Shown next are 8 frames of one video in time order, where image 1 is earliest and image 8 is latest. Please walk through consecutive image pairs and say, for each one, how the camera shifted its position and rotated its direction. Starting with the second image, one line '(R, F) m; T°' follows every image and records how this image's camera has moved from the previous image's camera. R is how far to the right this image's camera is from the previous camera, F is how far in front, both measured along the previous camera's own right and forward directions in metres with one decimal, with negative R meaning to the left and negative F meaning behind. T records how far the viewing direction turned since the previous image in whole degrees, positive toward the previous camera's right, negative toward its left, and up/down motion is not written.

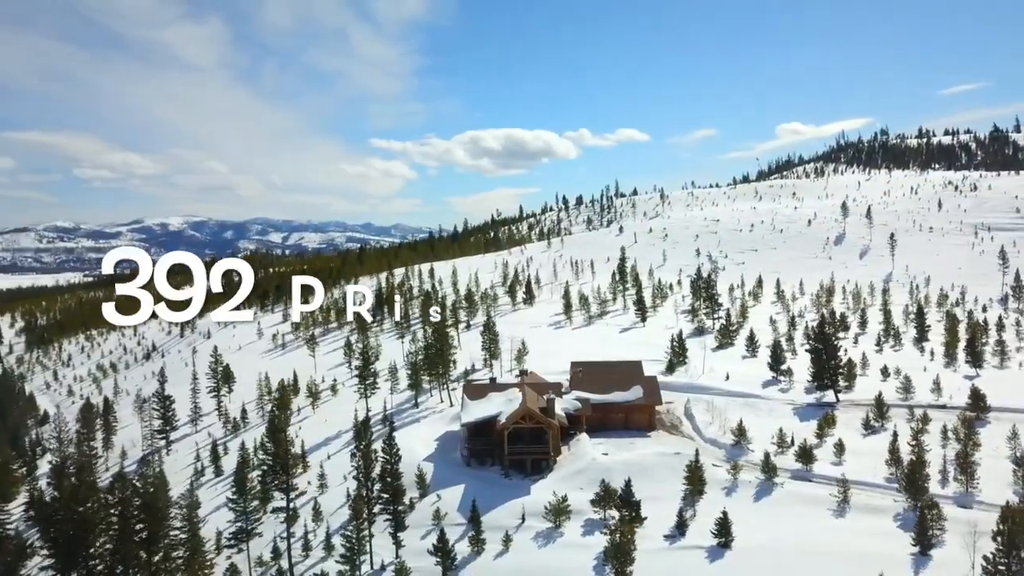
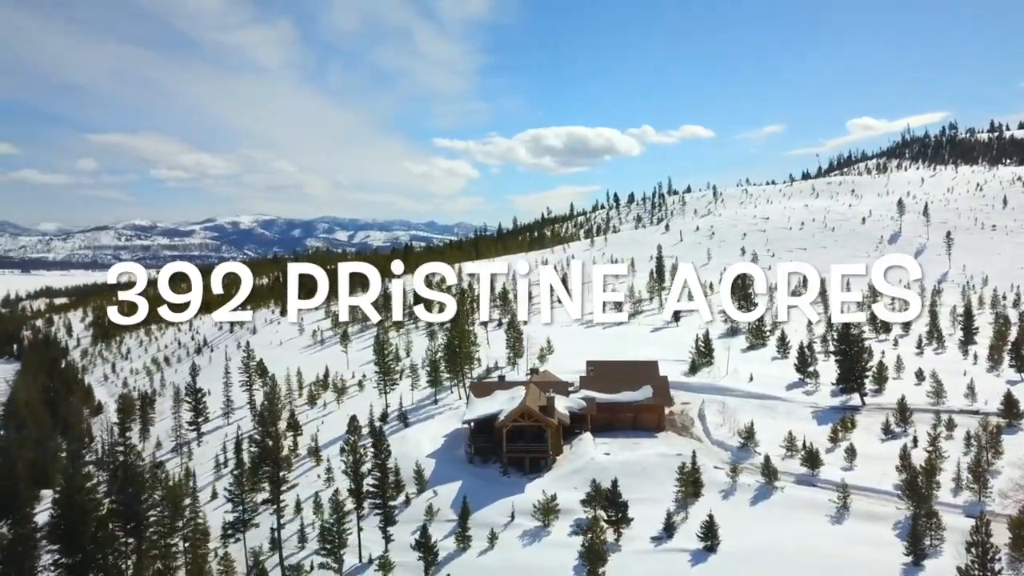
(+3.7, +0.1) m; -4°
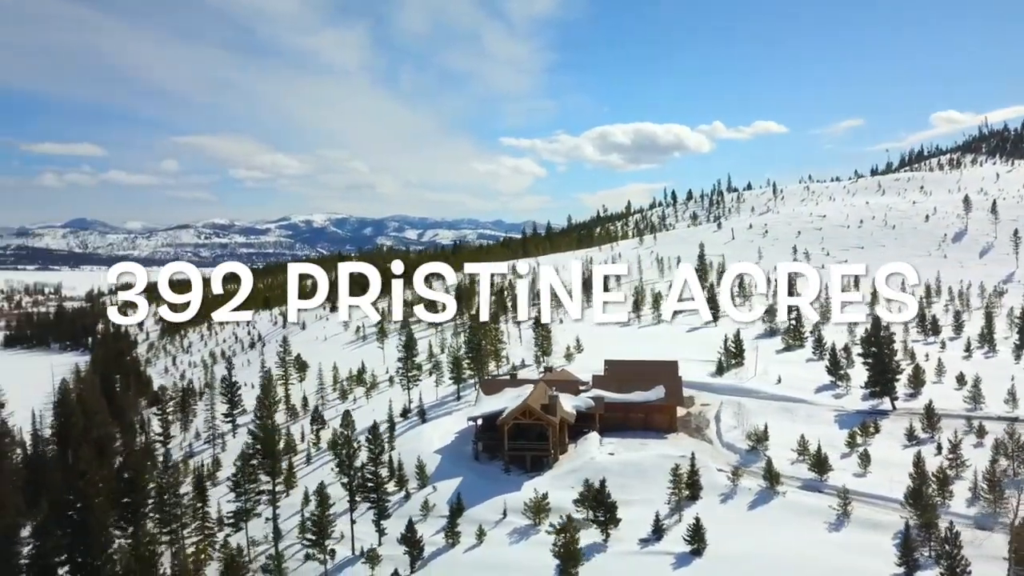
(+3.8, +0.1) m; -5°
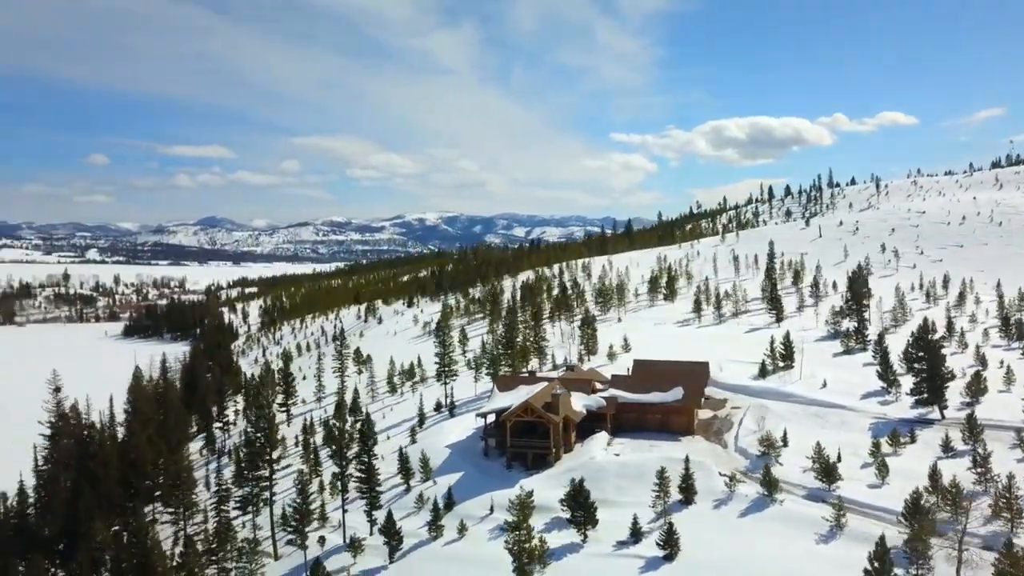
(+6.2, +0.2) m; -7°
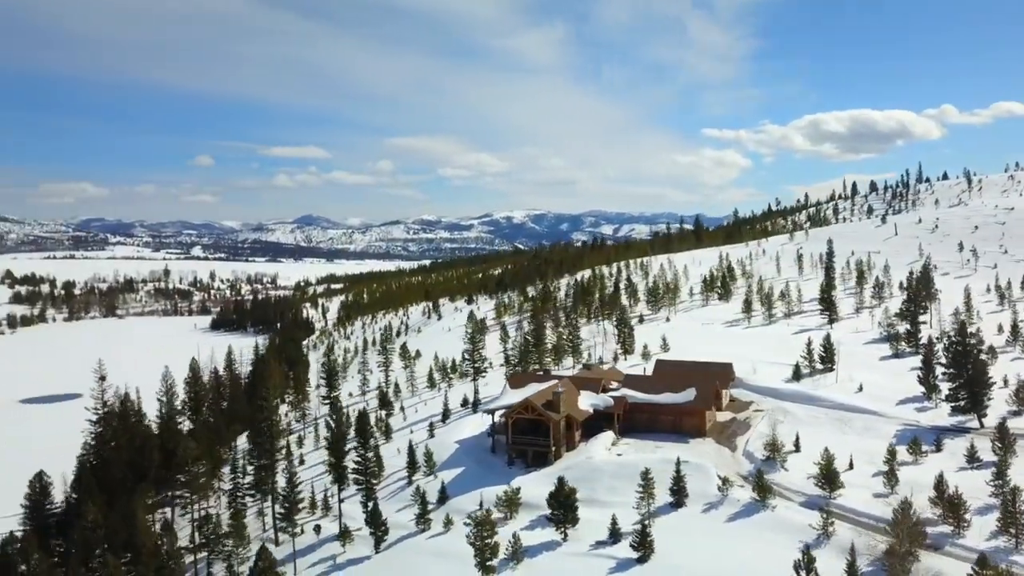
(+5.1, -0.1) m; -6°
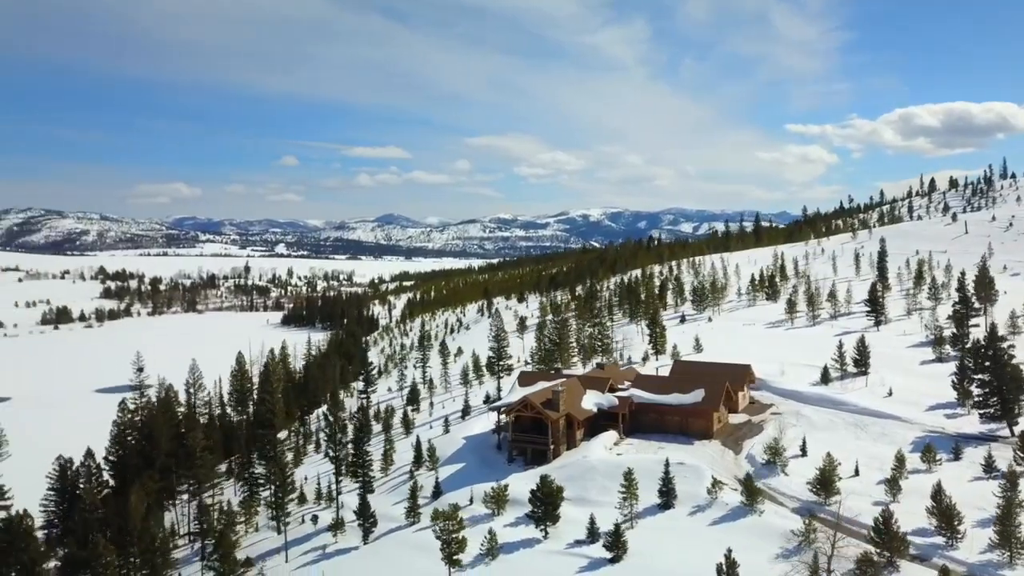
(+4.6, -0.2) m; -5°
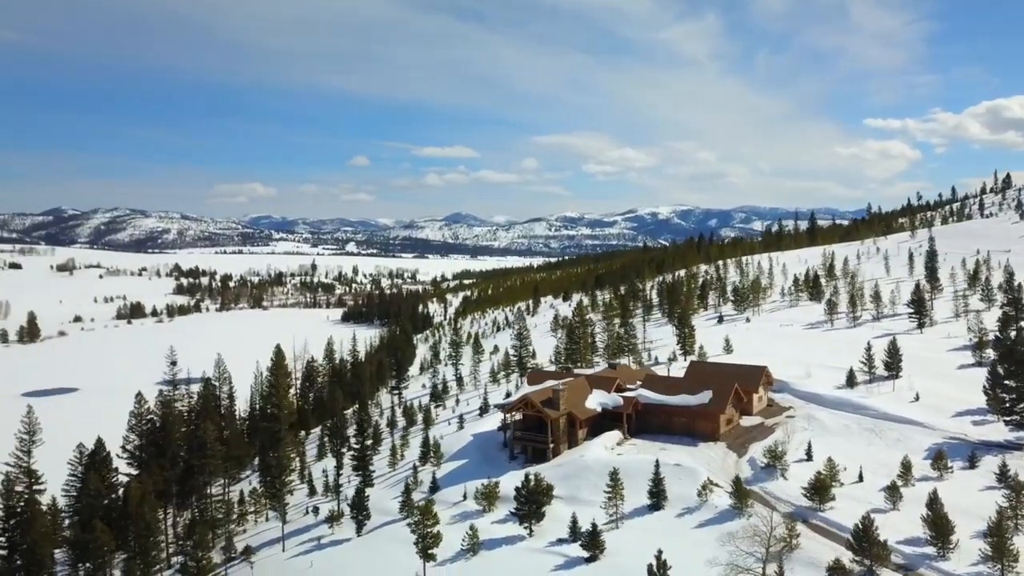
(+4.0, -0.2) m; -5°
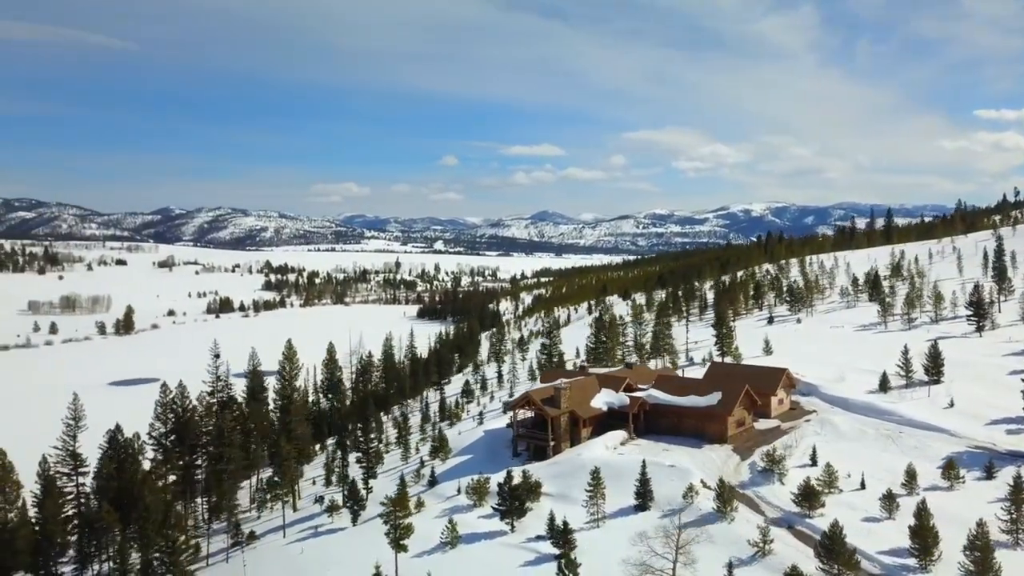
(+5.2, -0.3) m; -6°
